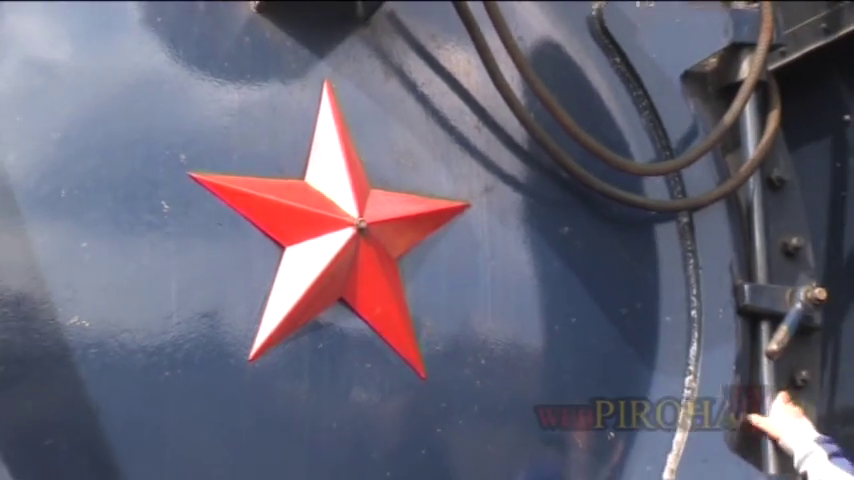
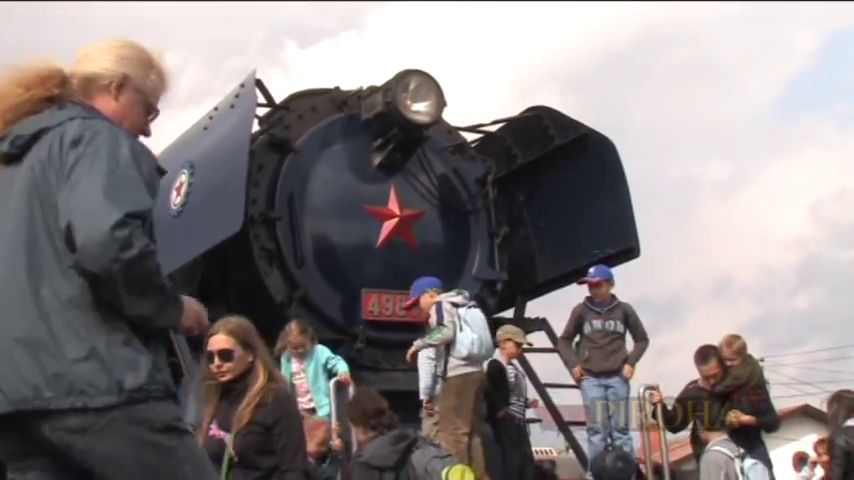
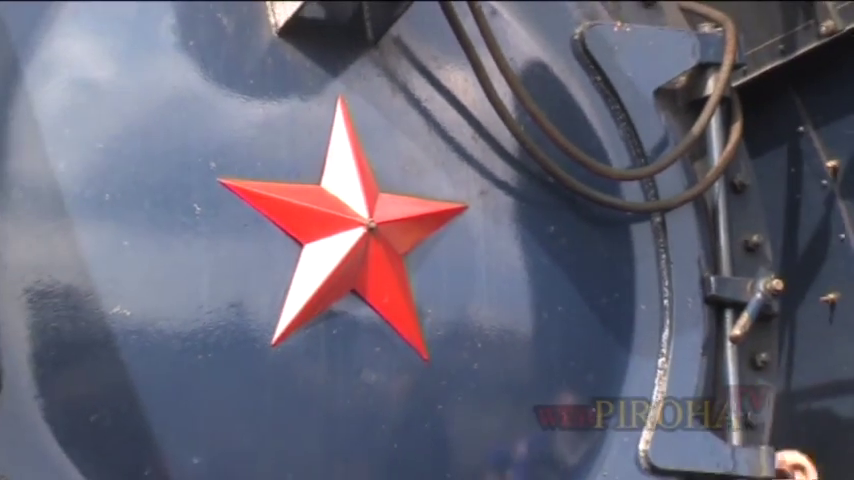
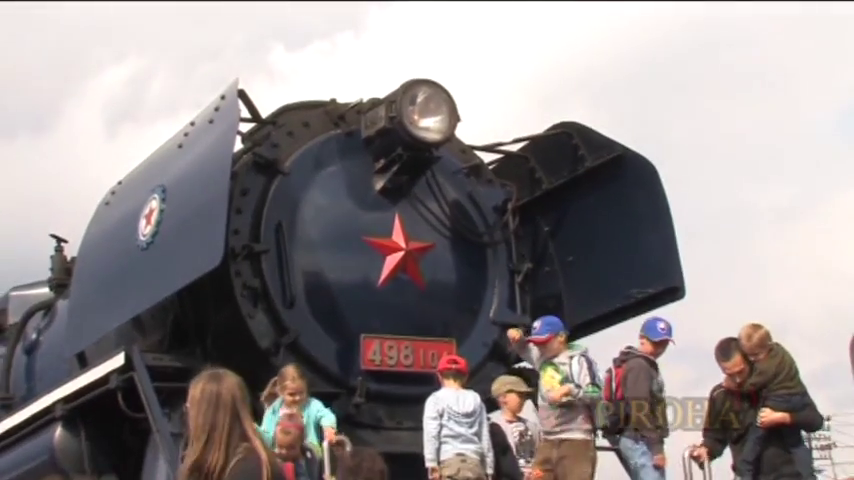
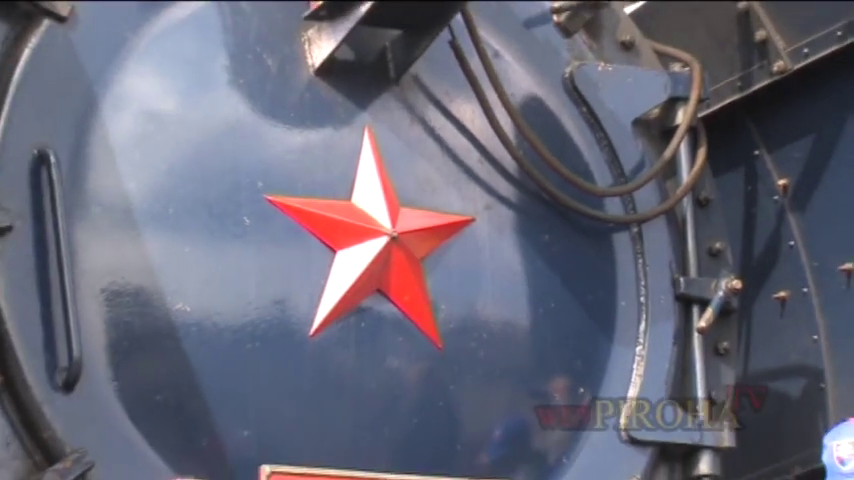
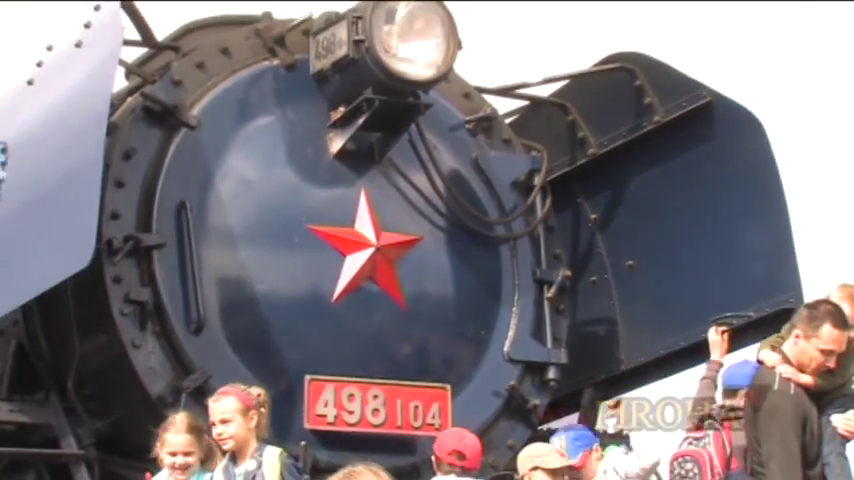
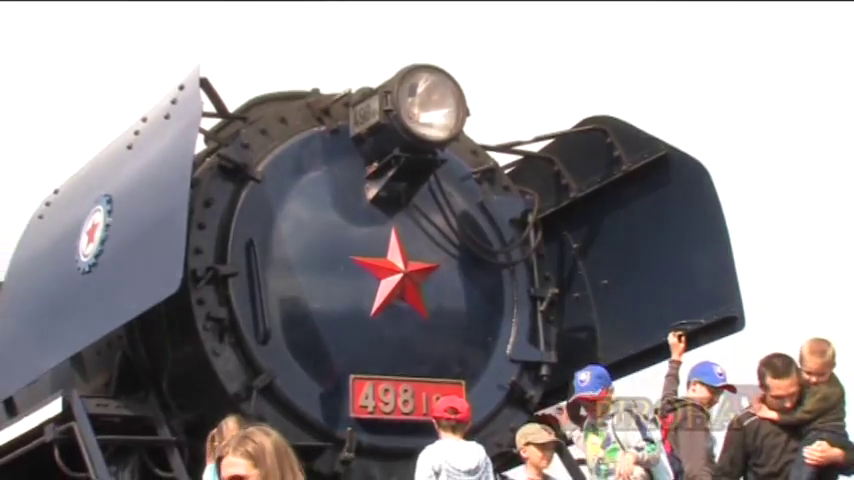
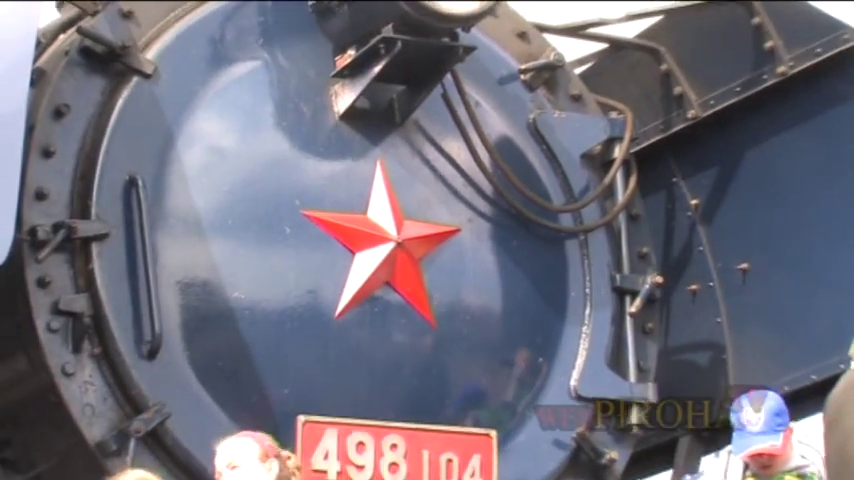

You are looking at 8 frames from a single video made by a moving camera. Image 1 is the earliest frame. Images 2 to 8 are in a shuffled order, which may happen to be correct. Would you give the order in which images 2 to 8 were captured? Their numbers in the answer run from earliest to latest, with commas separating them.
3, 5, 8, 6, 7, 4, 2
